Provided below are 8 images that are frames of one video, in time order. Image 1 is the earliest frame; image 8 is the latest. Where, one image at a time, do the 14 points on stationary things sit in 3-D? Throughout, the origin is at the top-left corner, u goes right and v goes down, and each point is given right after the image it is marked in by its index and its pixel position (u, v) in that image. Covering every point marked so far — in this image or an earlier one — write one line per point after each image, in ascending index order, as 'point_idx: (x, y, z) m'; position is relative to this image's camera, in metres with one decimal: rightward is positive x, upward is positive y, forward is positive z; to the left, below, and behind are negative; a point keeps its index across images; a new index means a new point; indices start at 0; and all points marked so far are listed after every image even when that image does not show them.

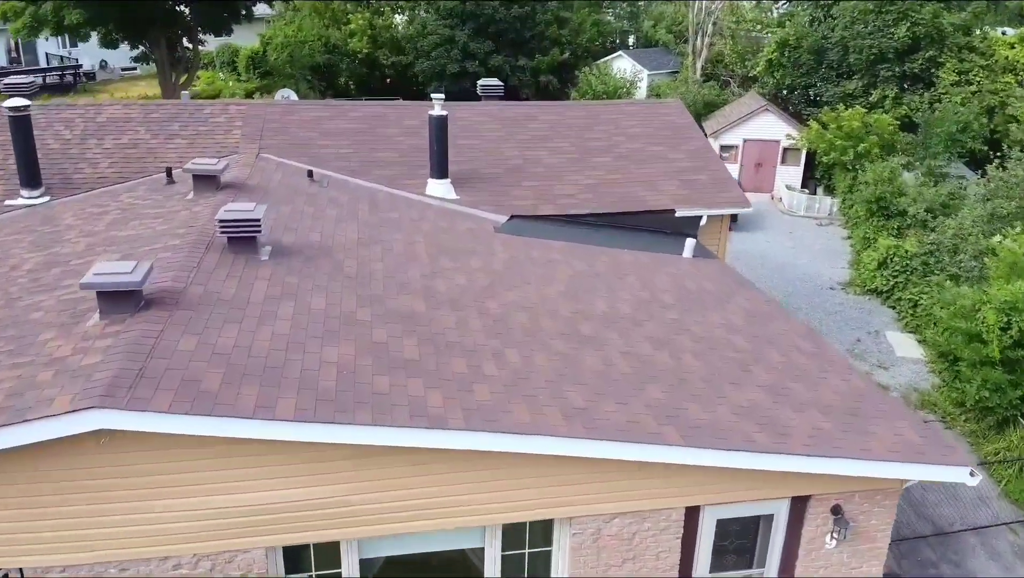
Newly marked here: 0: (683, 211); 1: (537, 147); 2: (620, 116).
0: (+2.5, +1.1, +10.4) m
1: (+0.4, +2.3, +11.7) m
2: (+1.8, +2.9, +12.4) m
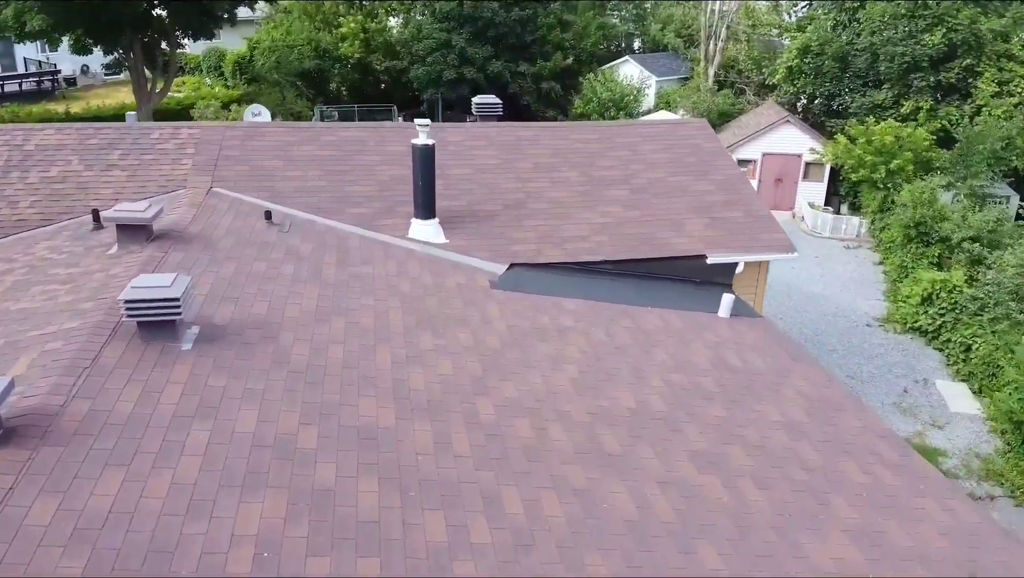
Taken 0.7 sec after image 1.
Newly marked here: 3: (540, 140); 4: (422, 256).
0: (+2.5, +0.4, +8.7) m
1: (+0.4, +1.5, +10.0) m
2: (+1.8, +2.2, +10.7) m
3: (+0.4, +2.2, +10.6) m
4: (-1.0, +0.4, +8.3) m
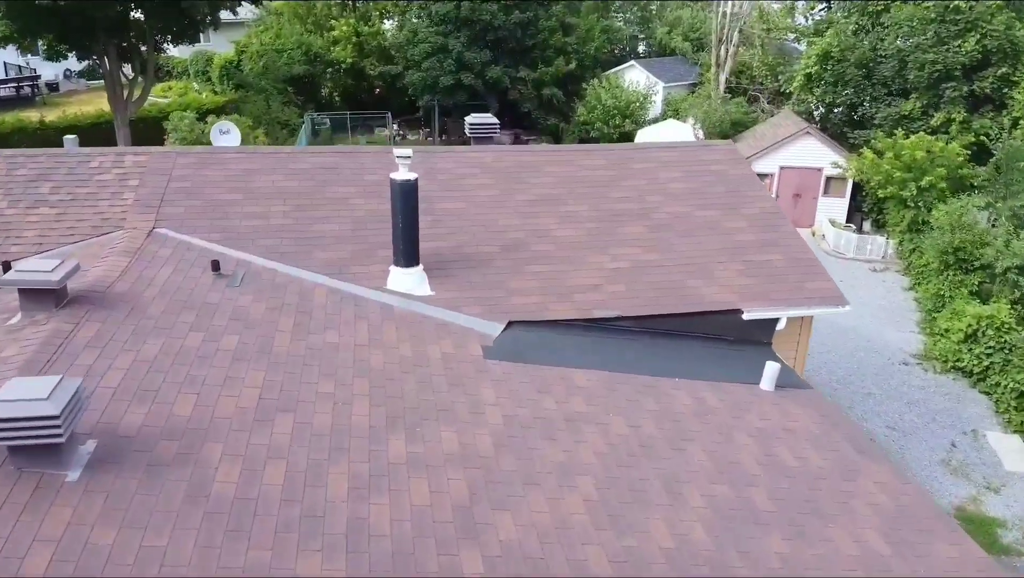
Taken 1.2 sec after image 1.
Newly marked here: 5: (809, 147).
0: (+2.4, -0.2, +7.3) m
1: (+0.4, +0.9, +8.6) m
2: (+1.8, +1.6, +9.3) m
3: (+0.4, +1.5, +9.2) m
4: (-1.0, -0.2, +6.9) m
5: (+7.9, +3.8, +19.6) m
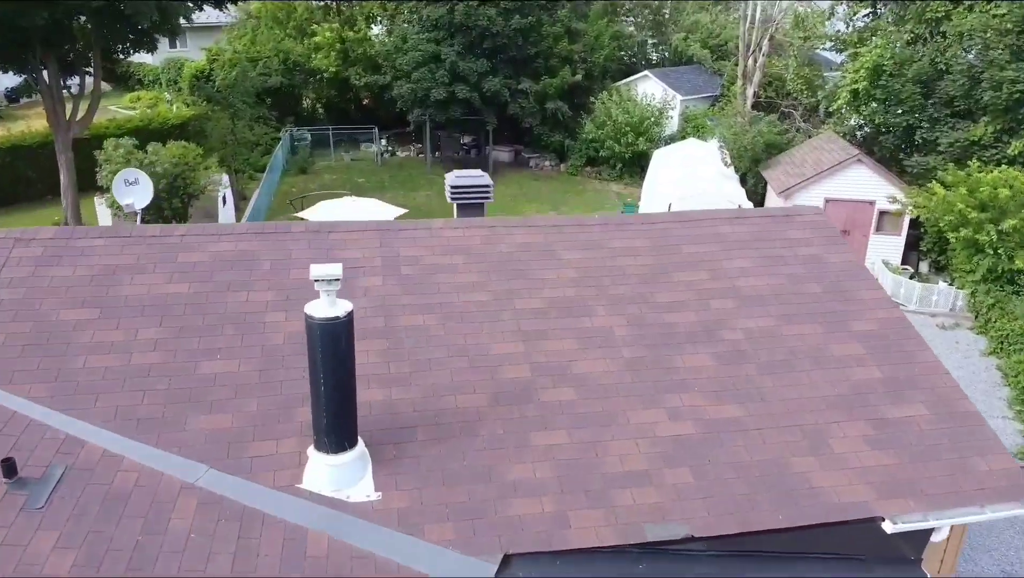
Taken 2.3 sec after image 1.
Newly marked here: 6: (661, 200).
0: (+2.4, -1.5, +4.5) m
1: (+0.4, -0.3, +5.7) m
2: (+1.8, +0.3, +6.5) m
3: (+0.4, +0.3, +6.3) m
4: (-1.1, -1.5, +4.1) m
5: (+7.9, +2.5, +16.7) m
6: (+3.8, +2.4, +18.5) m
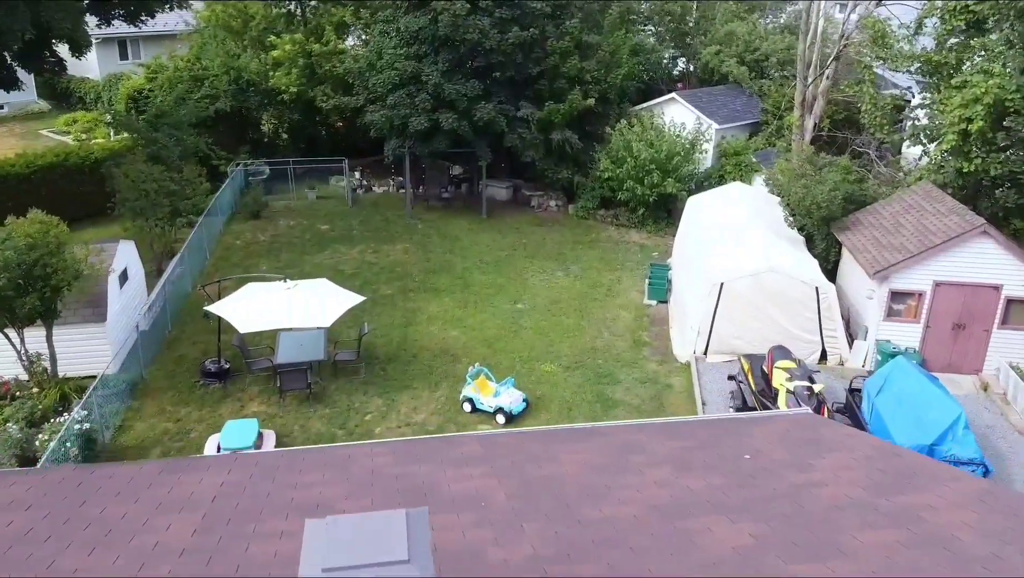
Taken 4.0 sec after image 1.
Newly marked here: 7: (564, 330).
0: (+2.4, -3.4, 0.0) m
1: (+0.3, -2.3, +1.2) m
2: (+1.7, -1.6, +2.0) m
3: (+0.3, -1.6, +1.9) m
4: (-1.1, -3.4, -0.4) m
5: (+7.9, +0.6, +12.2) m
6: (+3.8, +0.4, +14.0) m
7: (+1.0, -0.8, +14.6) m
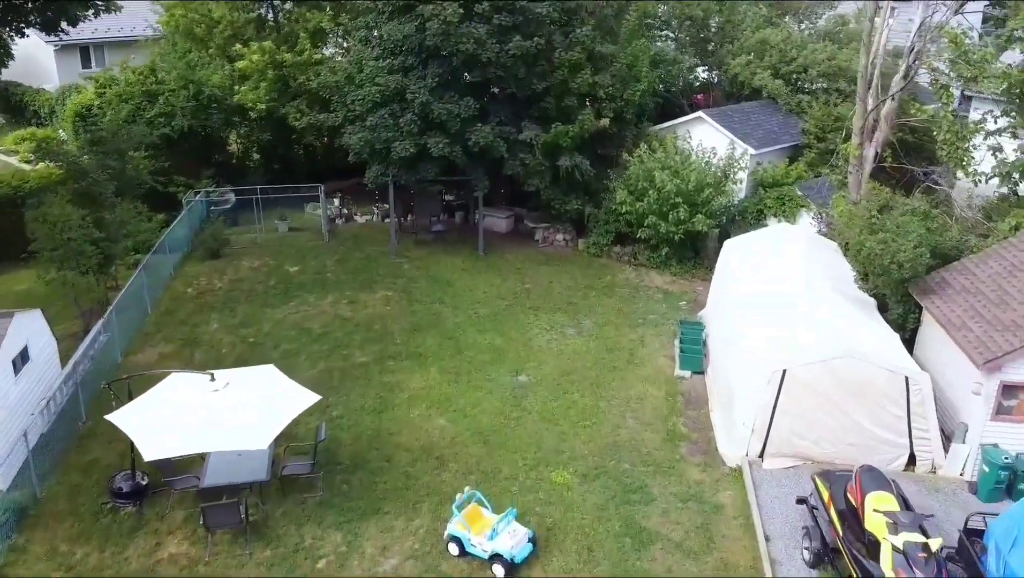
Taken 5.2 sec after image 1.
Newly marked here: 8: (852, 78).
0: (+2.4, -4.7, -2.9) m
1: (+0.3, -3.5, -1.6) m
2: (+1.8, -2.9, -0.9) m
3: (+0.3, -2.9, -1.0) m
4: (-1.1, -4.7, -3.3) m
5: (+7.9, -0.7, +9.4) m
6: (+3.8, -0.8, +11.2) m
7: (+1.1, -2.0, +11.7) m
8: (+8.9, +5.6, +19.2) m
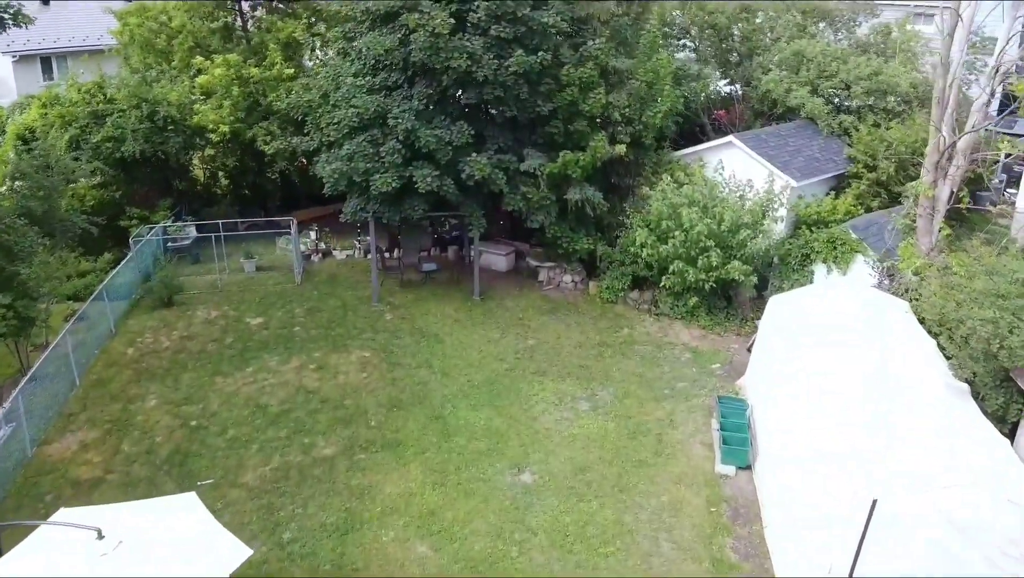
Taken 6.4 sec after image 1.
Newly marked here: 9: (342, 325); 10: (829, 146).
0: (+2.4, -5.7, -5.4) m
1: (+0.3, -4.5, -4.1) m
2: (+1.8, -3.9, -3.4) m
3: (+0.3, -3.9, -3.5) m
4: (-1.1, -5.7, -5.8) m
5: (+7.9, -1.7, +6.9) m
6: (+3.8, -1.9, +8.7) m
7: (+1.1, -3.1, +9.2) m
8: (+8.9, +4.4, +16.7) m
9: (-3.4, -0.7, +14.6) m
10: (+7.0, +3.1, +16.1) m
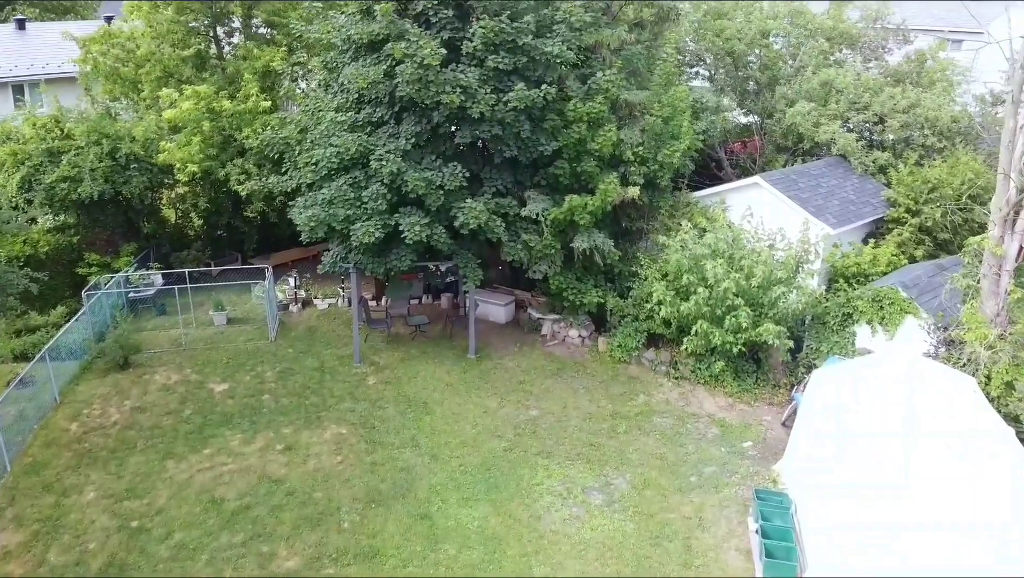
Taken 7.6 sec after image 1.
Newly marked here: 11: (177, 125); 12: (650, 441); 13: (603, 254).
0: (+2.4, -6.2, -7.3) m
1: (+0.3, -5.1, -6.0) m
2: (+1.8, -4.5, -5.2) m
3: (+0.3, -4.5, -5.3) m
4: (-1.1, -6.2, -7.7) m
5: (+7.9, -2.6, +5.1) m
6: (+3.8, -2.8, +6.9) m
7: (+1.1, -4.0, +7.4) m
8: (+8.9, +3.3, +15.1) m
9: (-3.4, -1.8, +12.9) m
10: (+7.0, +2.0, +14.5) m
11: (-7.3, +3.5, +15.8) m
12: (+2.2, -2.5, +11.6) m
13: (+1.7, +0.6, +13.6) m
